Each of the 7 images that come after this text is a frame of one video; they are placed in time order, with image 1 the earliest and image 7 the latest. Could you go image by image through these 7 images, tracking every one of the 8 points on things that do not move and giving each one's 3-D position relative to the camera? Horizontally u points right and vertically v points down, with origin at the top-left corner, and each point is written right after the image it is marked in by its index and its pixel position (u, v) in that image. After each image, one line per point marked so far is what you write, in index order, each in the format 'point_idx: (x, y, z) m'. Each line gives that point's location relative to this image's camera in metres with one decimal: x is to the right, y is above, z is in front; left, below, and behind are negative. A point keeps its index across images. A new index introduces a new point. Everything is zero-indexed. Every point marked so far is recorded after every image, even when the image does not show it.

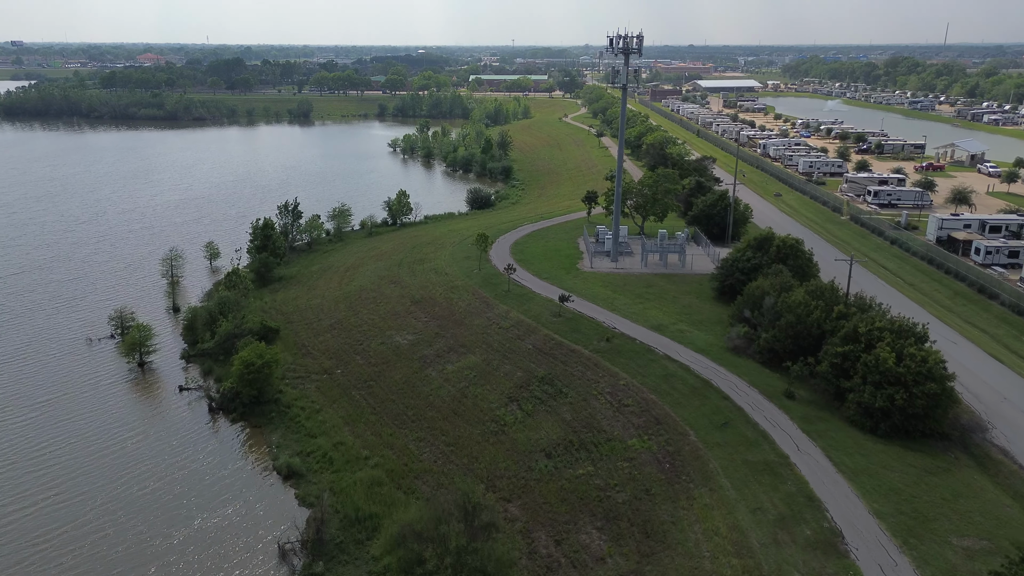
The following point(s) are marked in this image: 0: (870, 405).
0: (+9.6, -3.1, +19.7) m
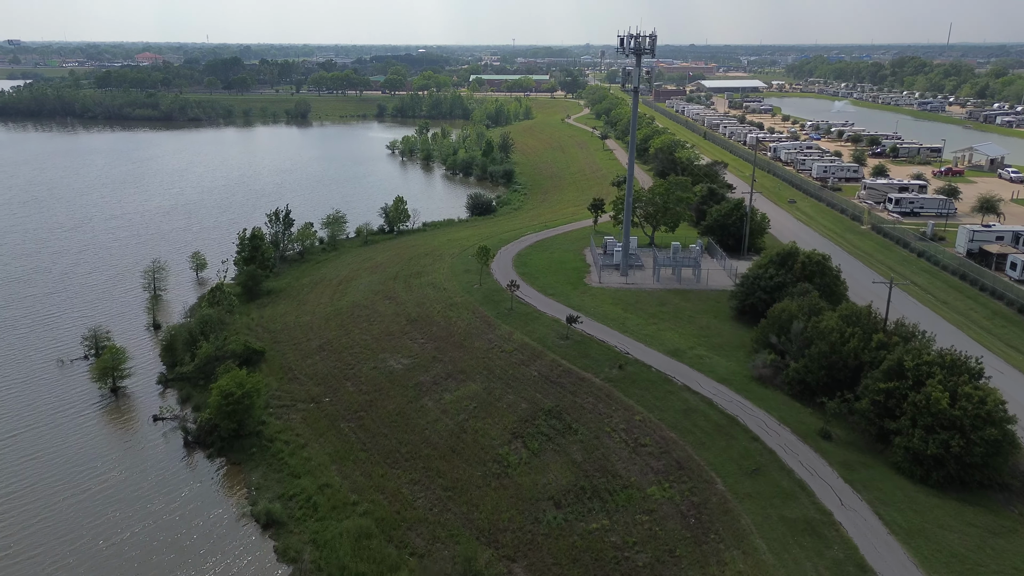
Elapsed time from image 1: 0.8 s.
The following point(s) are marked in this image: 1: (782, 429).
0: (+9.7, -3.9, +17.4) m
1: (+7.3, -3.8, +19.9) m
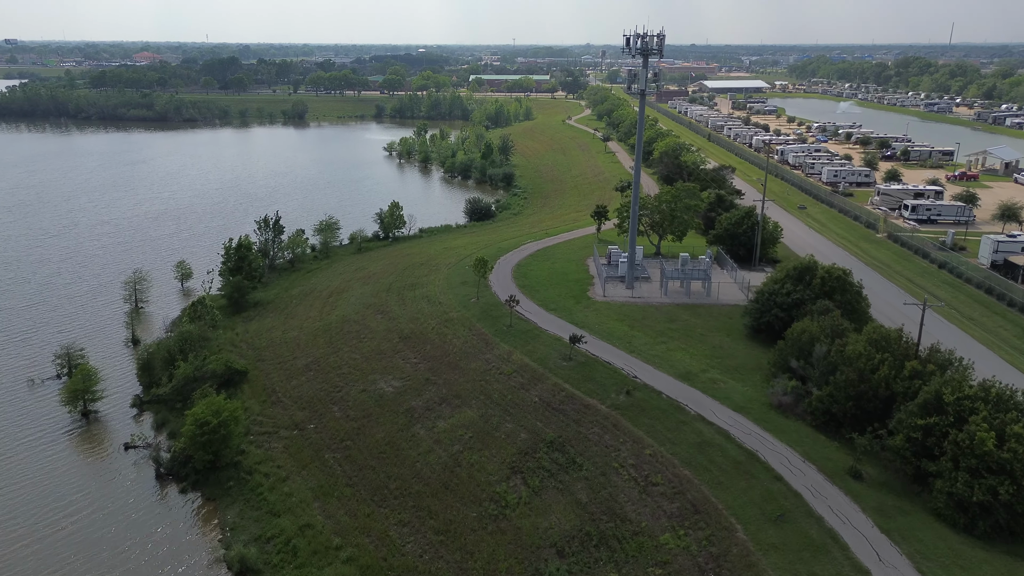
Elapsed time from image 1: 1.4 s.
0: (+9.7, -4.5, +15.6) m
1: (+7.3, -4.4, +18.1) m
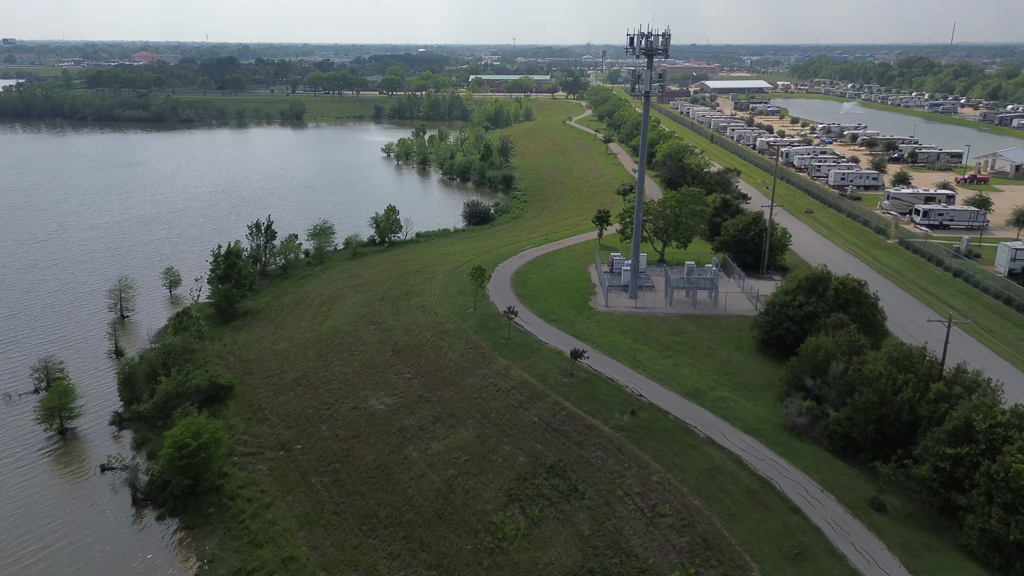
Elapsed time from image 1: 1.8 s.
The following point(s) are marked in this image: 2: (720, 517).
0: (+9.6, -4.9, +14.4) m
1: (+7.2, -4.8, +16.8) m
2: (+4.7, -5.2, +16.6) m
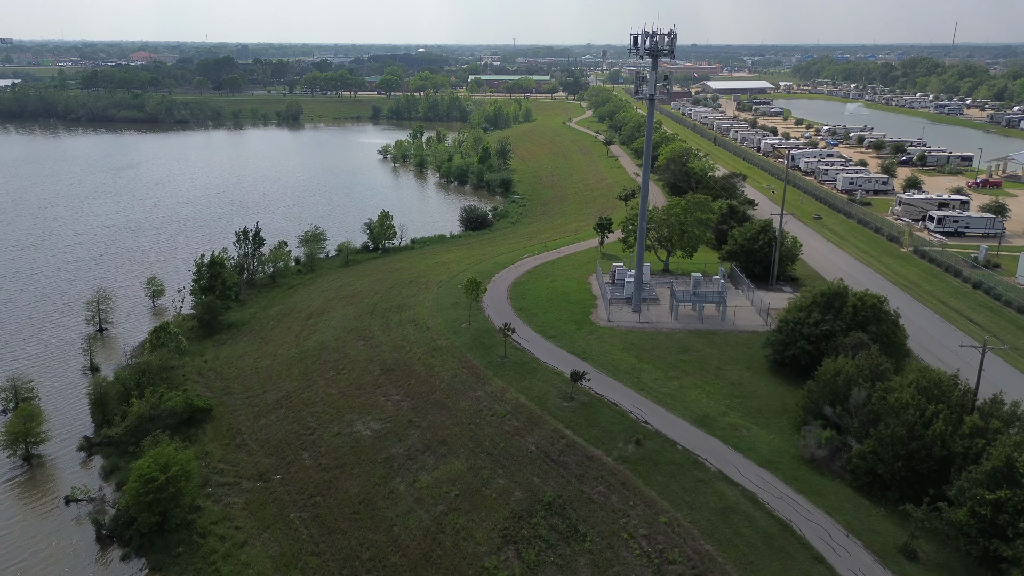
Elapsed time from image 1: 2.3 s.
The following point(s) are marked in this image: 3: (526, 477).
0: (+9.5, -5.4, +12.8) m
1: (+7.1, -5.3, +15.3) m
2: (+4.6, -5.7, +15.0) m
3: (+0.4, -4.9, +18.9) m
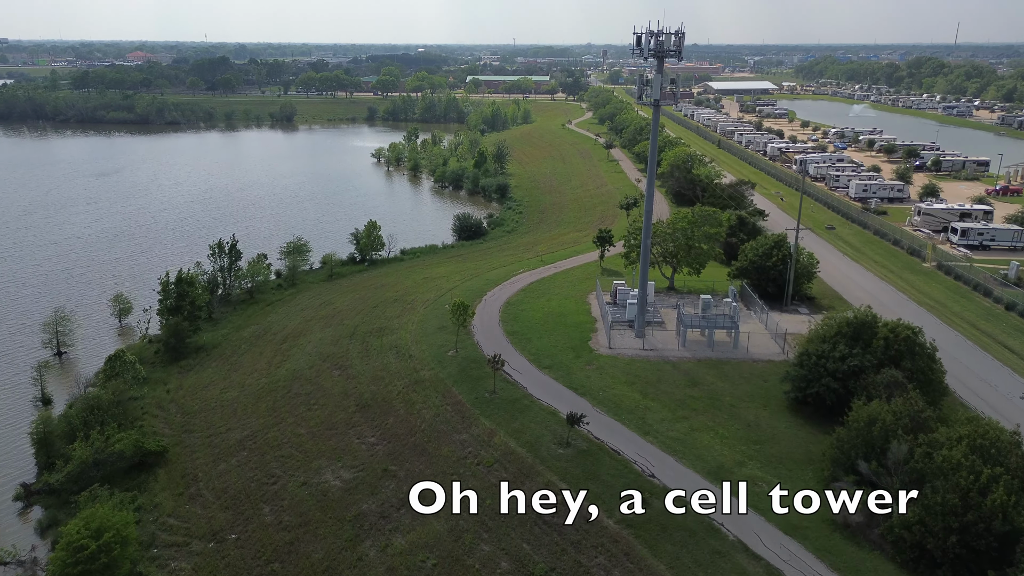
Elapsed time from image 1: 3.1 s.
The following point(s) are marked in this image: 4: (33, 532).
0: (+9.2, -6.2, +10.3) m
1: (+6.8, -6.2, +12.8) m
2: (+4.3, -6.5, +12.5) m
3: (+0.1, -5.7, +16.4) m
4: (-12.7, -6.4, +19.3) m
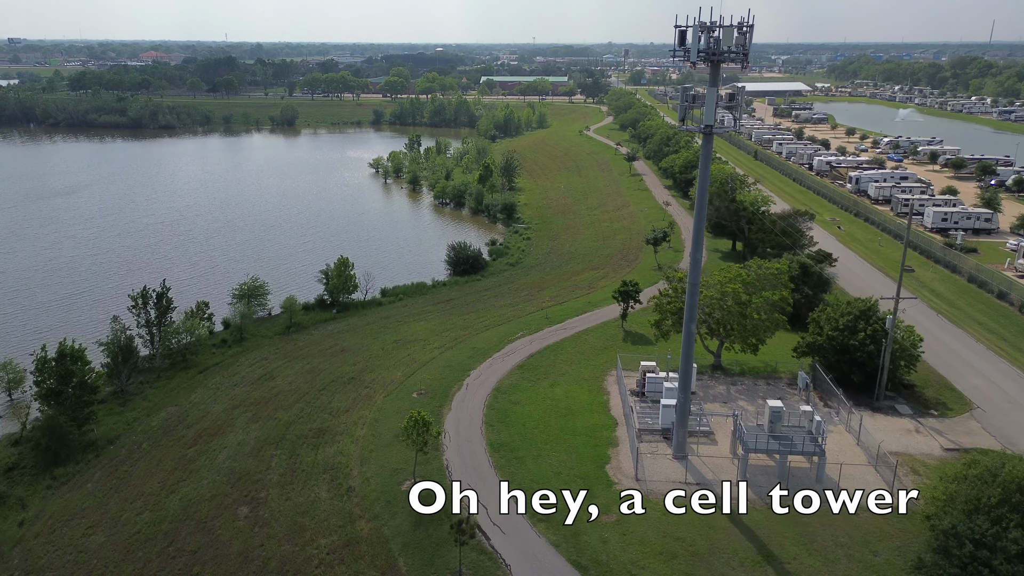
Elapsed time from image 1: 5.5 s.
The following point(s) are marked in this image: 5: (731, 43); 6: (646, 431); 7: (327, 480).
0: (+8.4, -8.8, +2.4) m
1: (+6.0, -8.7, +4.9) m
2: (+3.5, -9.1, +4.8) m
3: (-0.6, -8.2, +8.8) m
4: (-13.2, -8.8, +11.9) m
5: (+4.9, +5.5, +16.3) m
6: (+3.5, -3.8, +19.5) m
7: (-4.6, -4.7, +18.3) m
